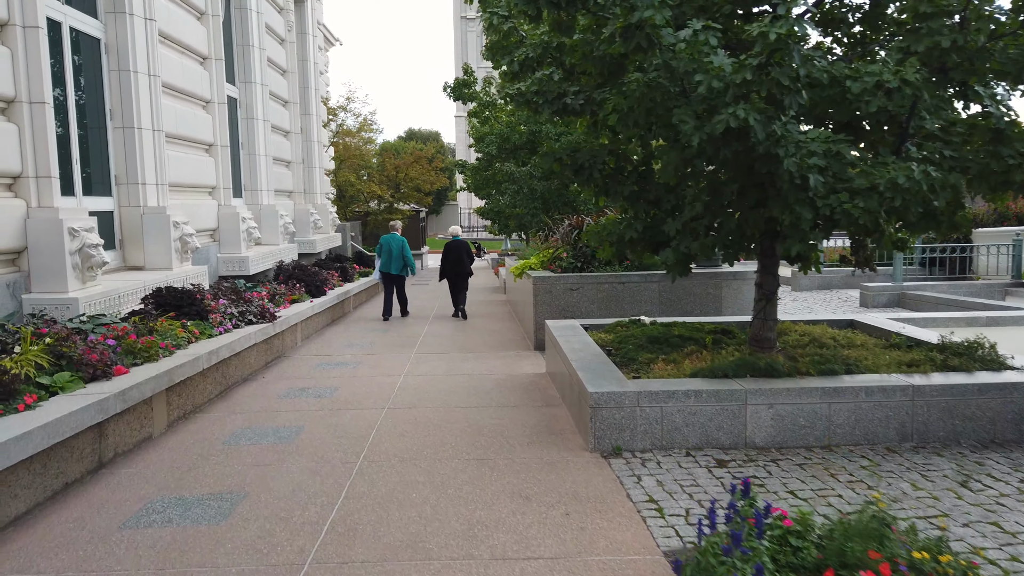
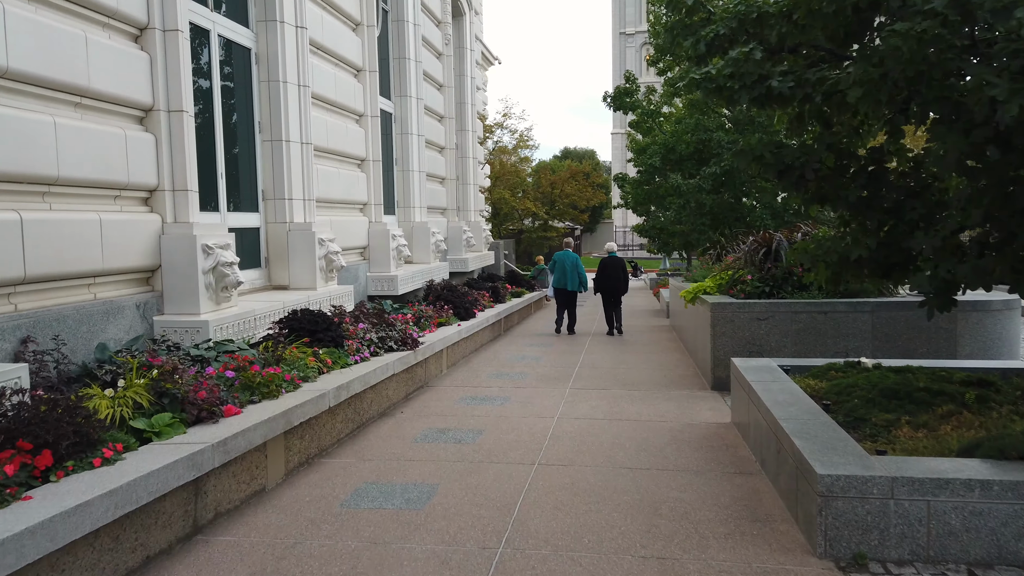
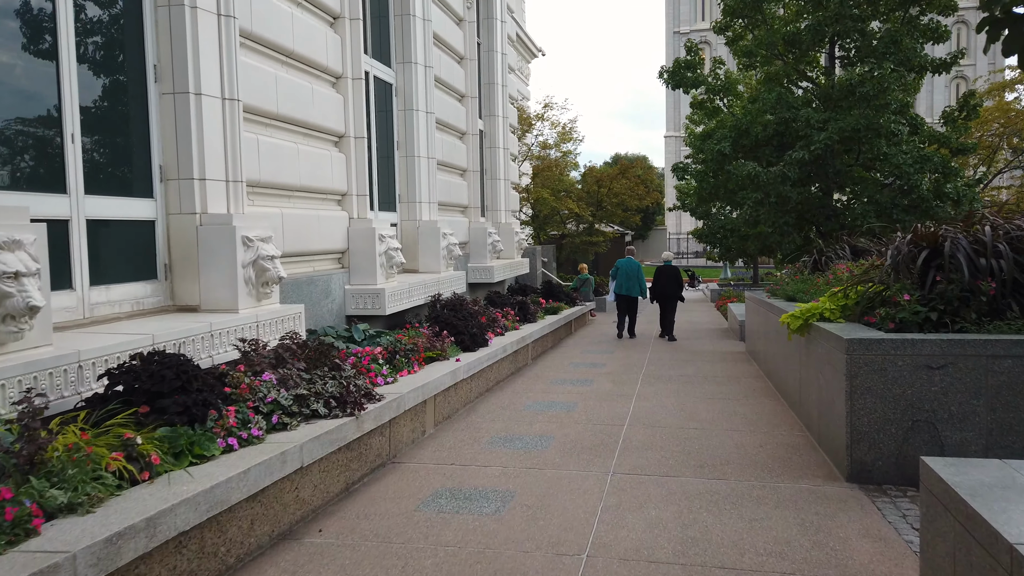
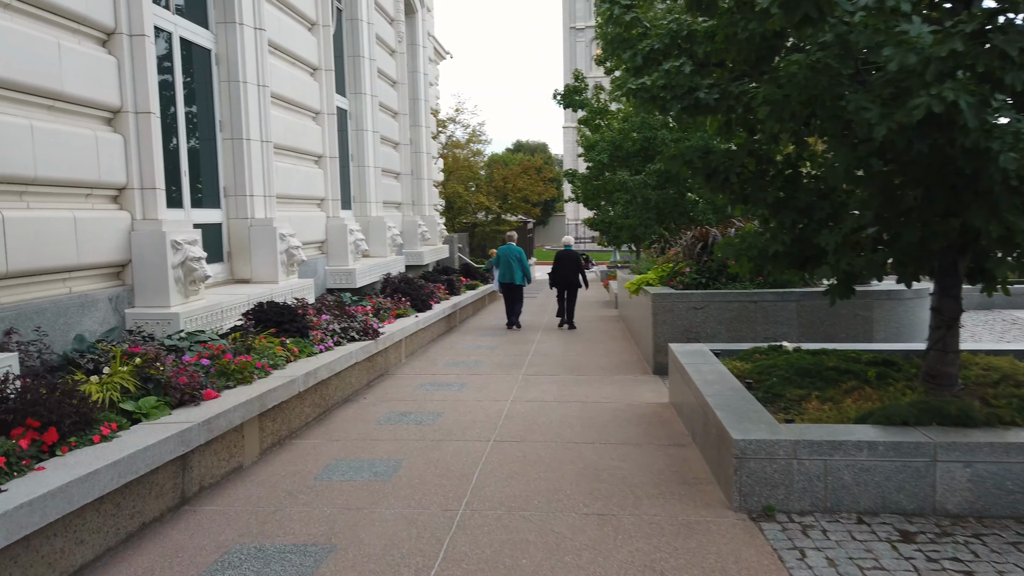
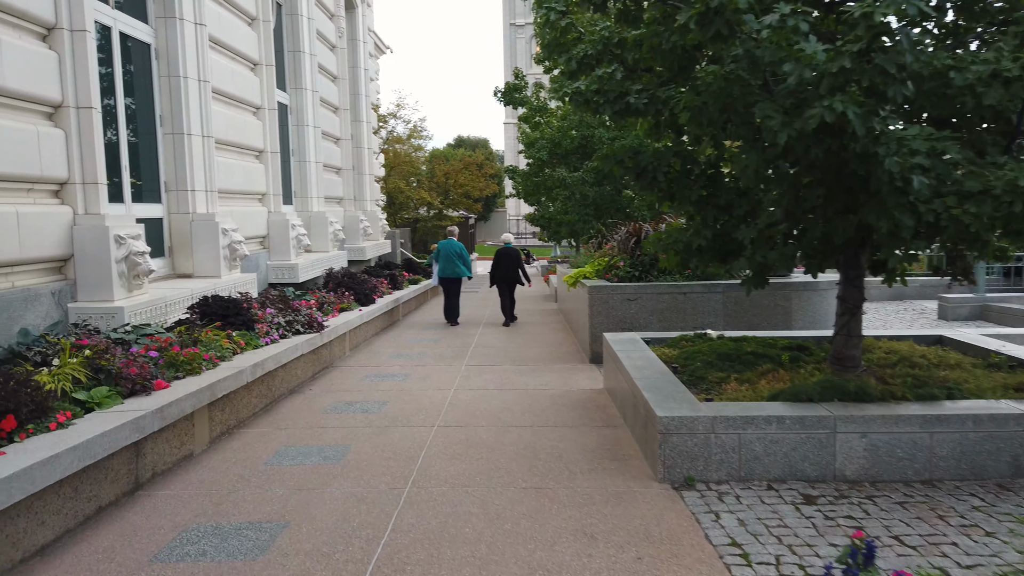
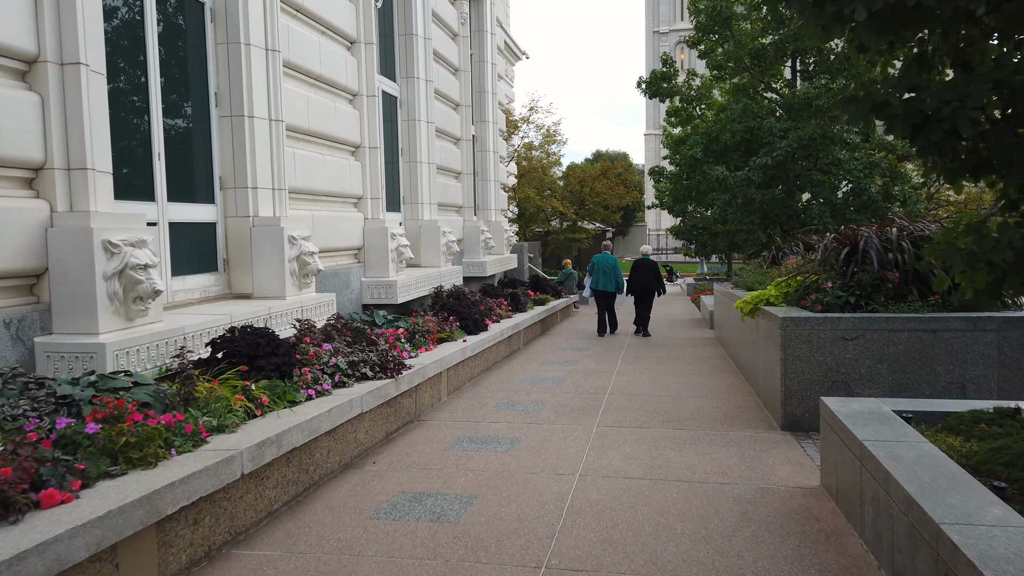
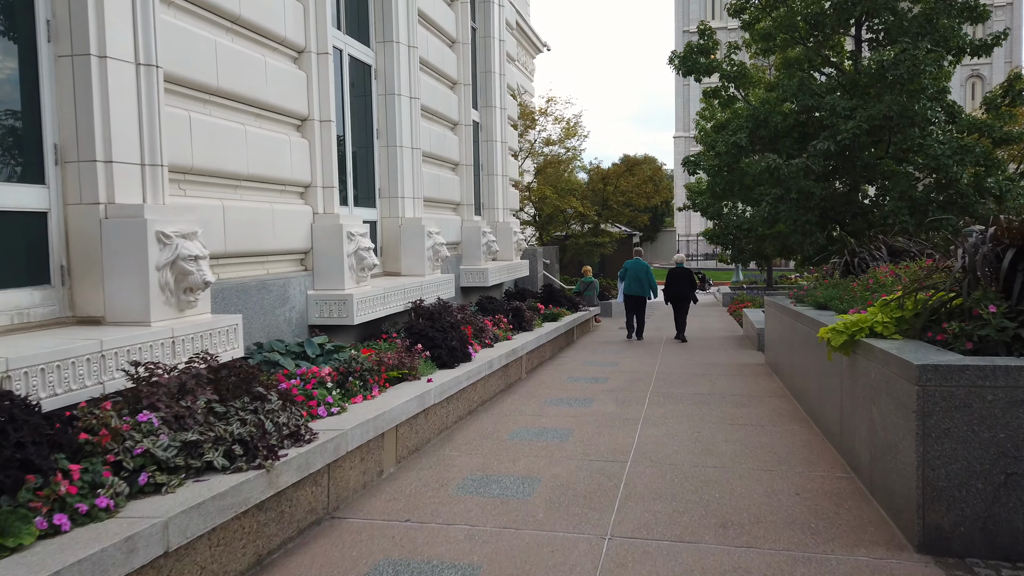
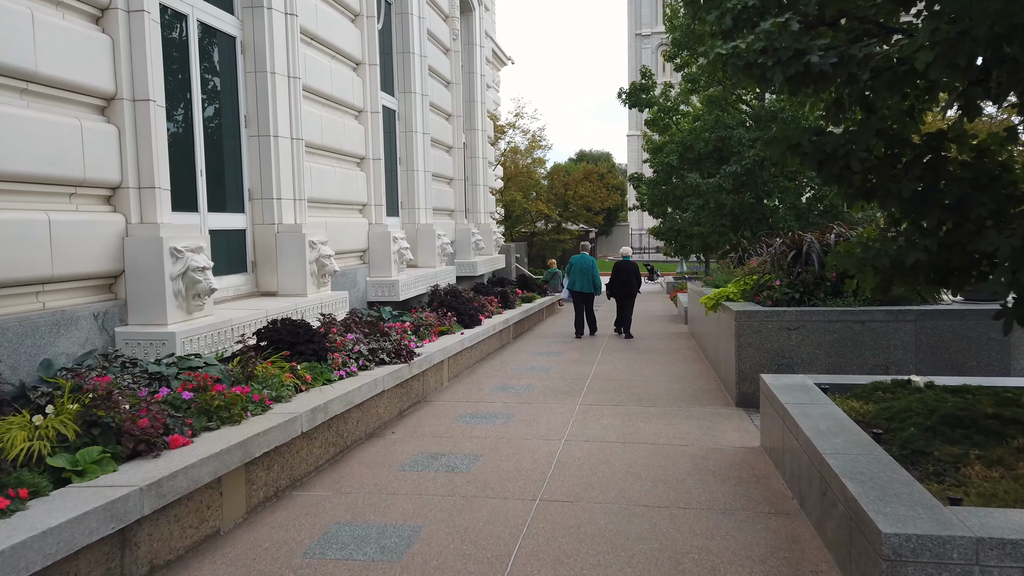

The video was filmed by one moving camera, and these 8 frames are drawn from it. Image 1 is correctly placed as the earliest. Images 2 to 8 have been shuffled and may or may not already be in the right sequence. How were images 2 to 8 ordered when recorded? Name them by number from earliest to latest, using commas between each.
5, 4, 2, 8, 6, 3, 7
